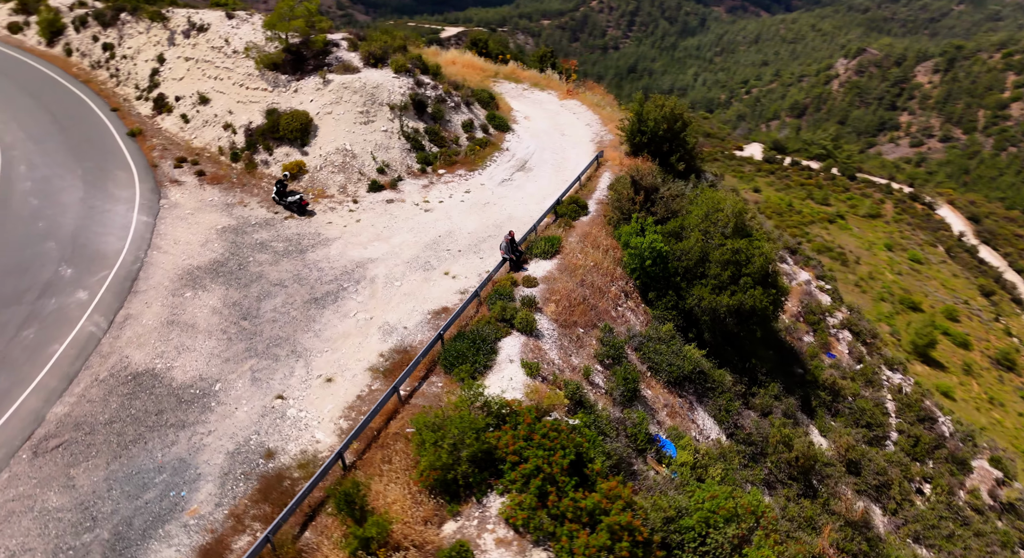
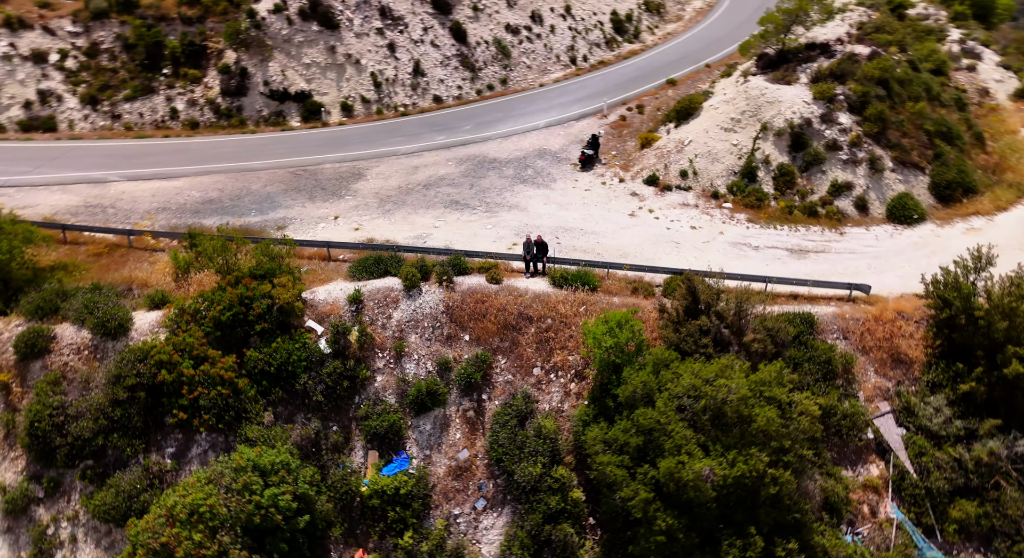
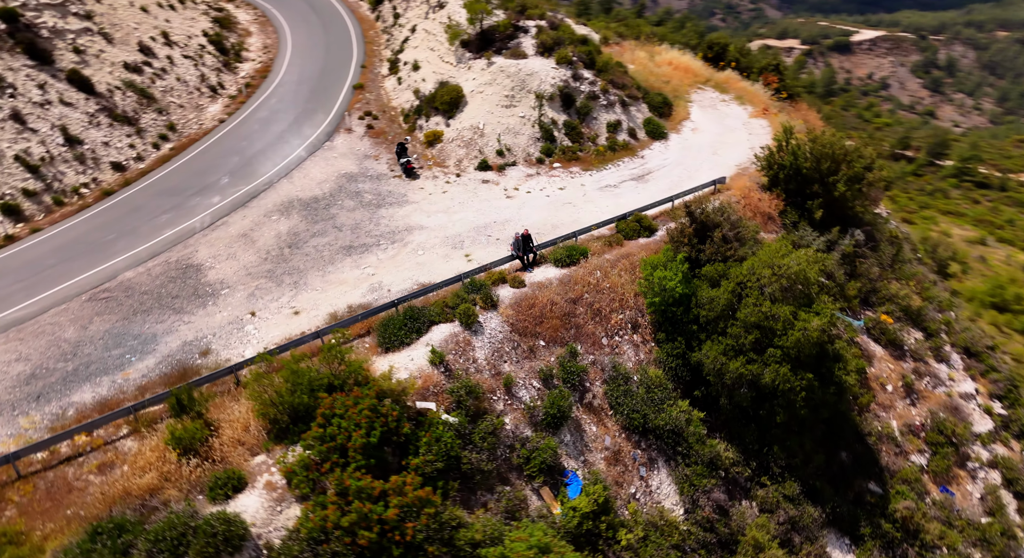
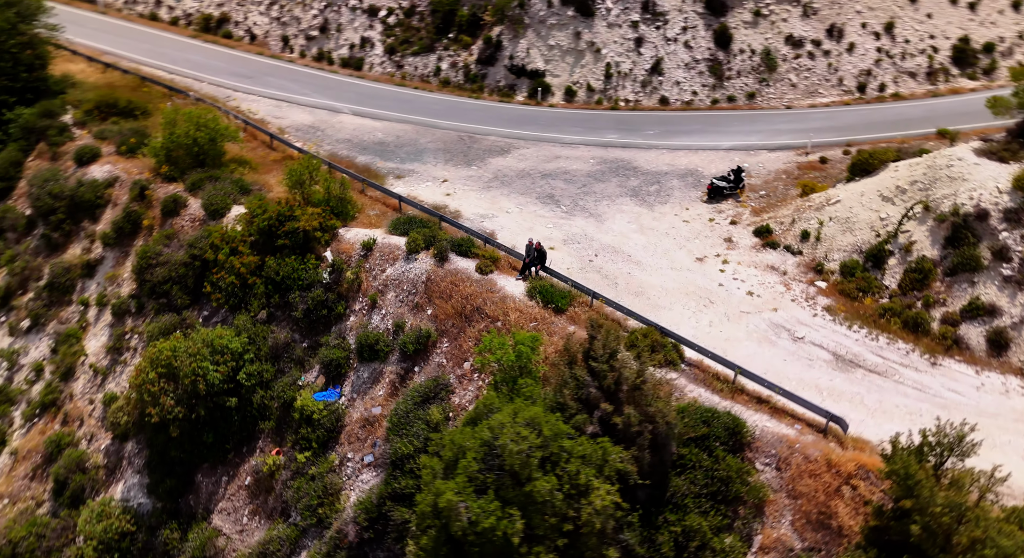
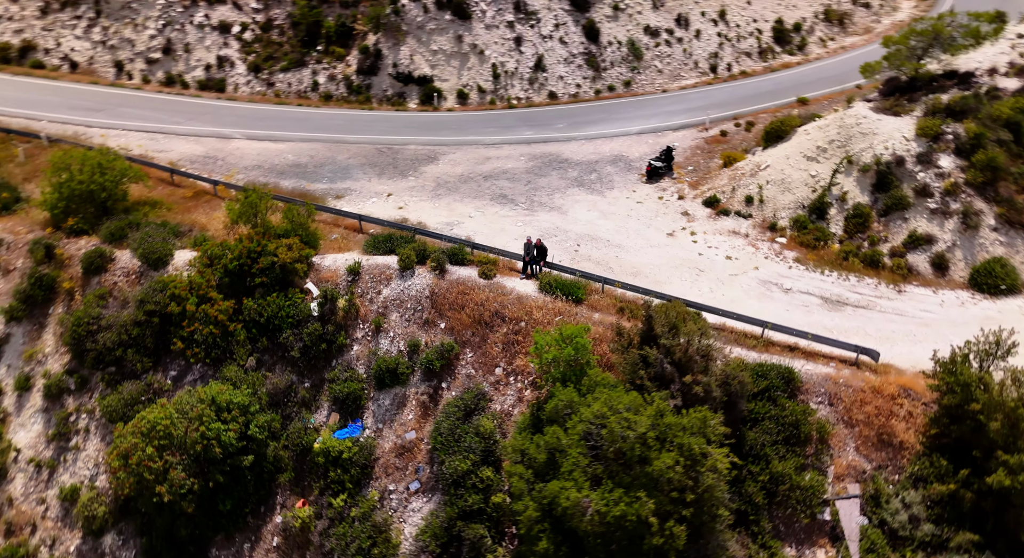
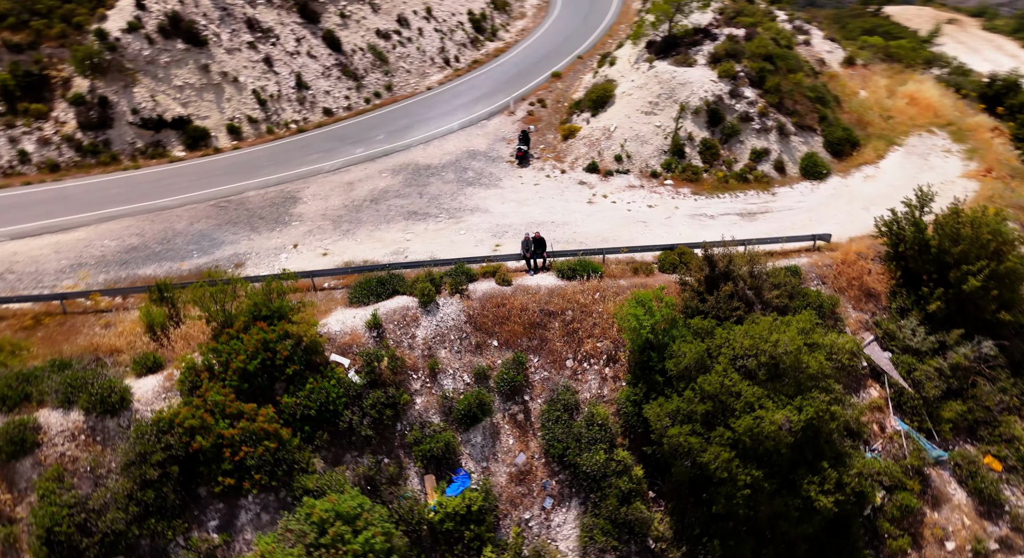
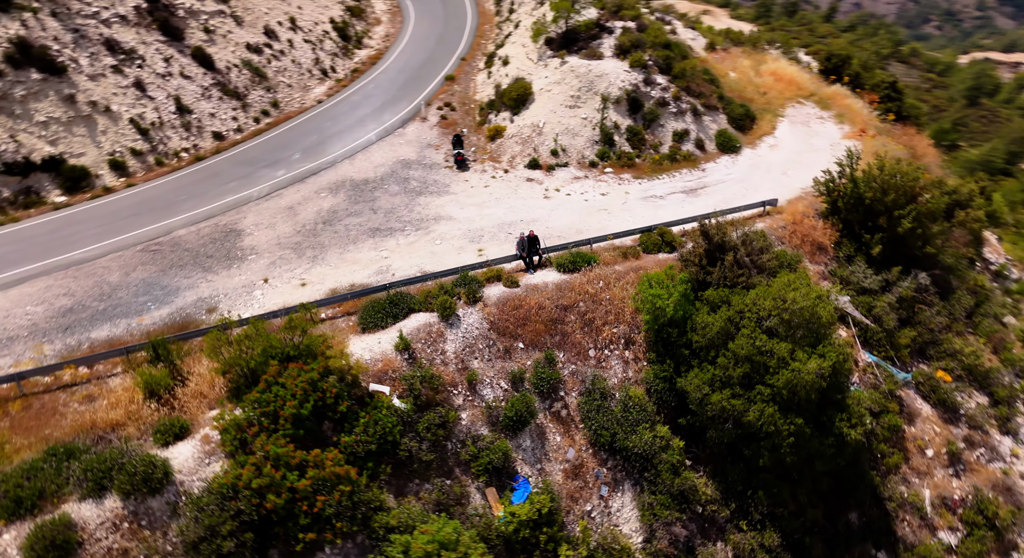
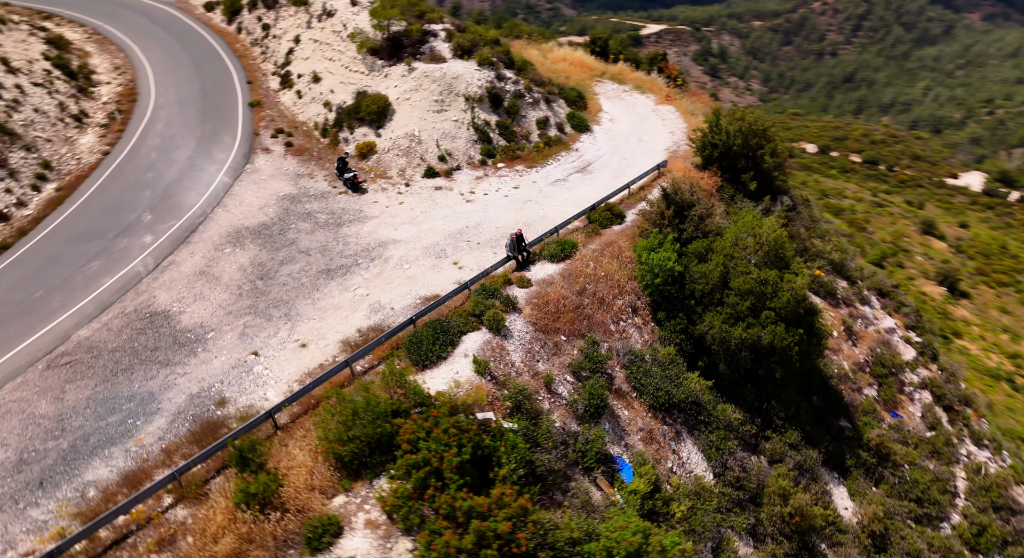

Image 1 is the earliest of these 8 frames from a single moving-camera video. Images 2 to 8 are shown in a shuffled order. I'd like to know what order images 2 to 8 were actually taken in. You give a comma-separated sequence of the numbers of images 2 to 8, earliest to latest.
8, 3, 7, 6, 2, 5, 4
